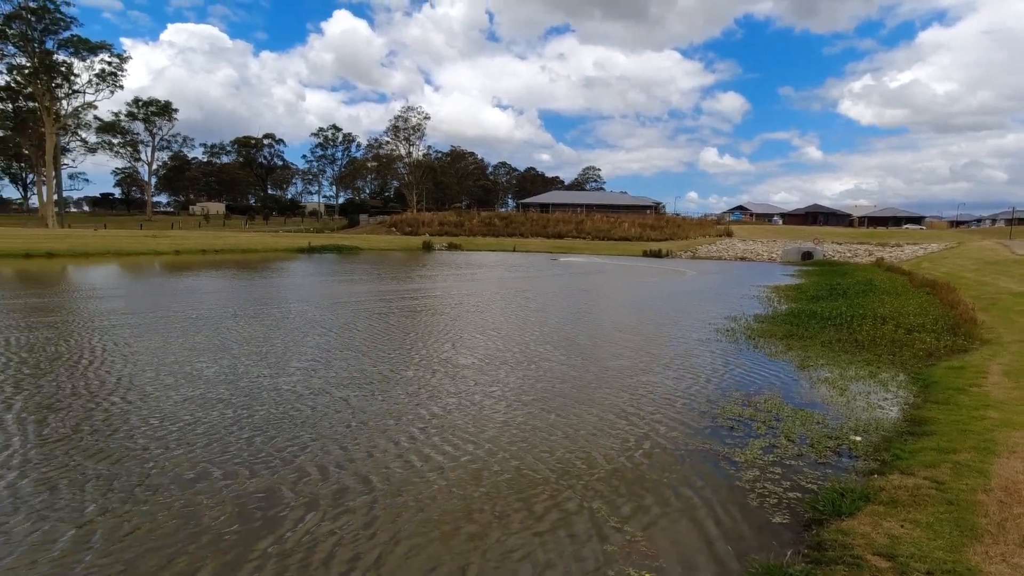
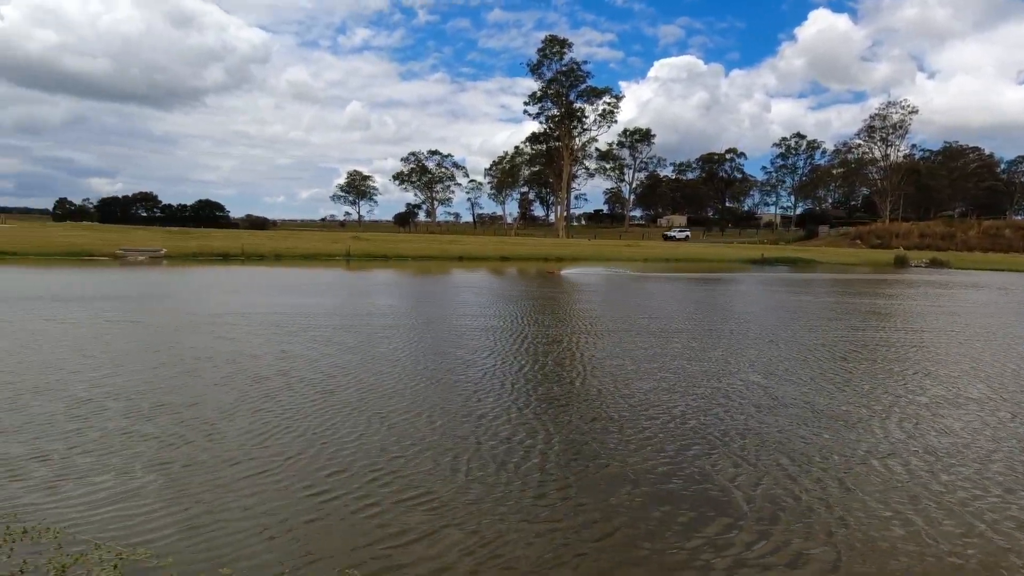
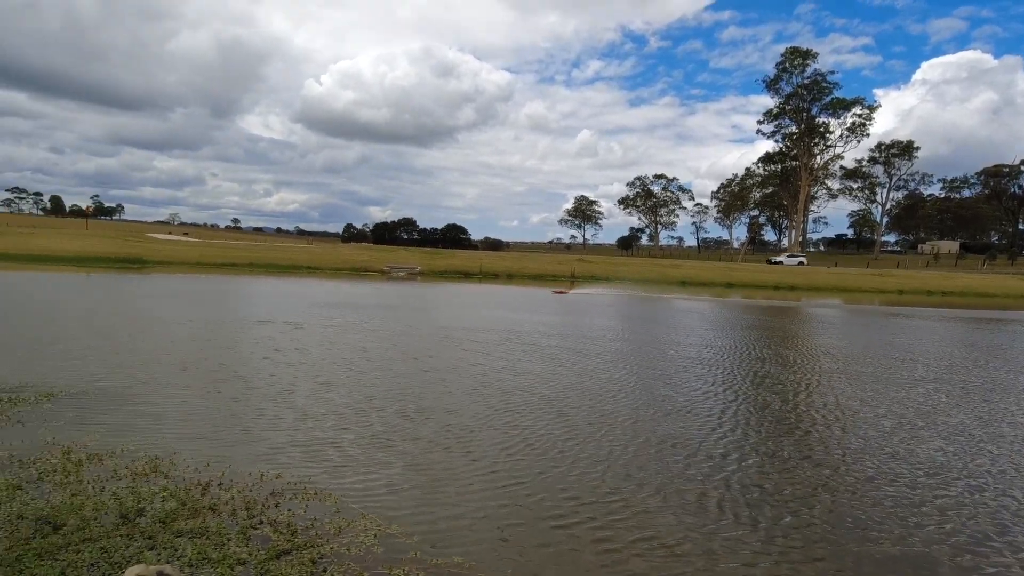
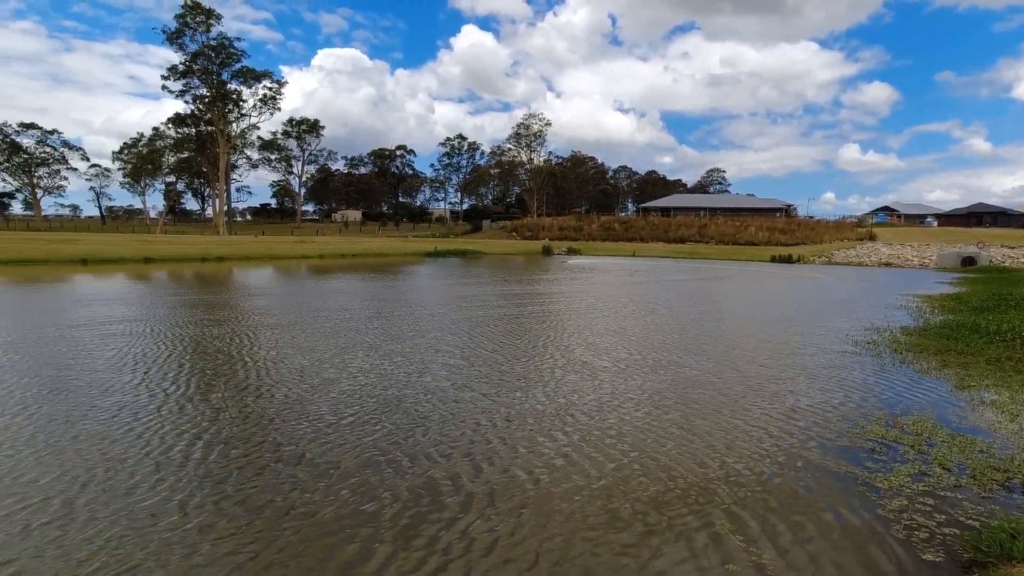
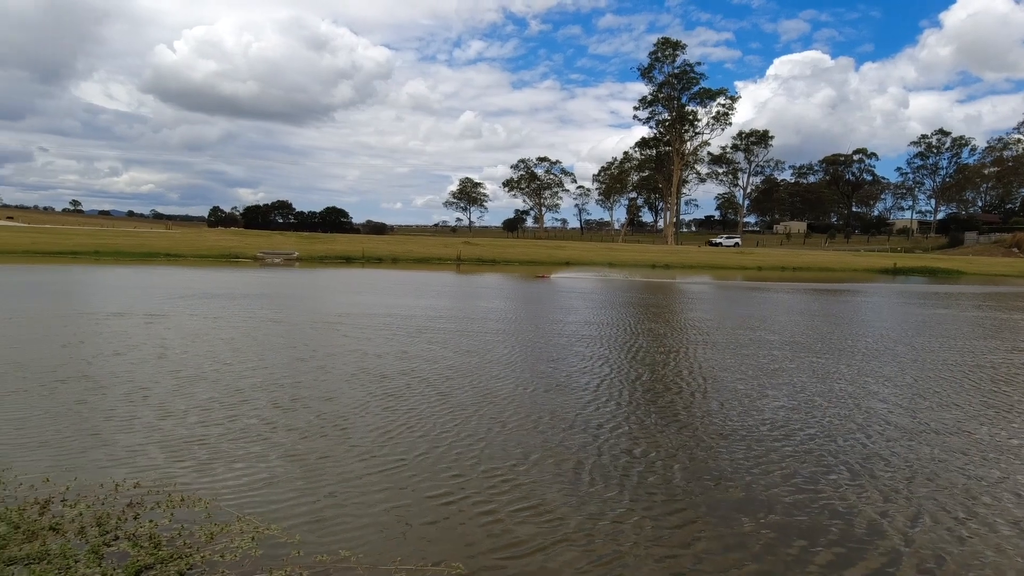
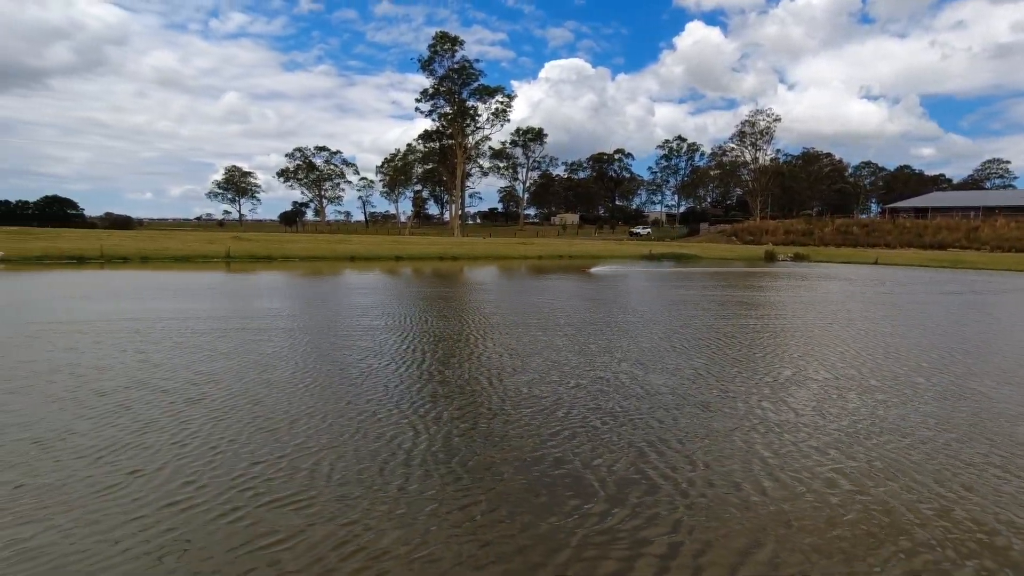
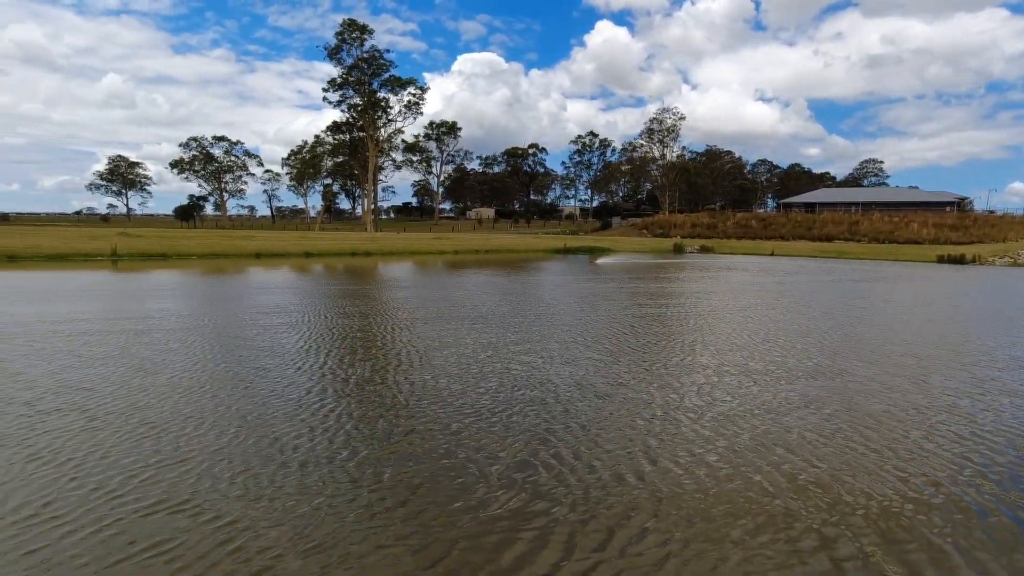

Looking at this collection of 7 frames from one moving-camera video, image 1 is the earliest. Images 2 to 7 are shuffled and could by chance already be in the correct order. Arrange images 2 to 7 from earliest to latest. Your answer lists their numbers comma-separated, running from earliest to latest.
4, 7, 6, 2, 5, 3
